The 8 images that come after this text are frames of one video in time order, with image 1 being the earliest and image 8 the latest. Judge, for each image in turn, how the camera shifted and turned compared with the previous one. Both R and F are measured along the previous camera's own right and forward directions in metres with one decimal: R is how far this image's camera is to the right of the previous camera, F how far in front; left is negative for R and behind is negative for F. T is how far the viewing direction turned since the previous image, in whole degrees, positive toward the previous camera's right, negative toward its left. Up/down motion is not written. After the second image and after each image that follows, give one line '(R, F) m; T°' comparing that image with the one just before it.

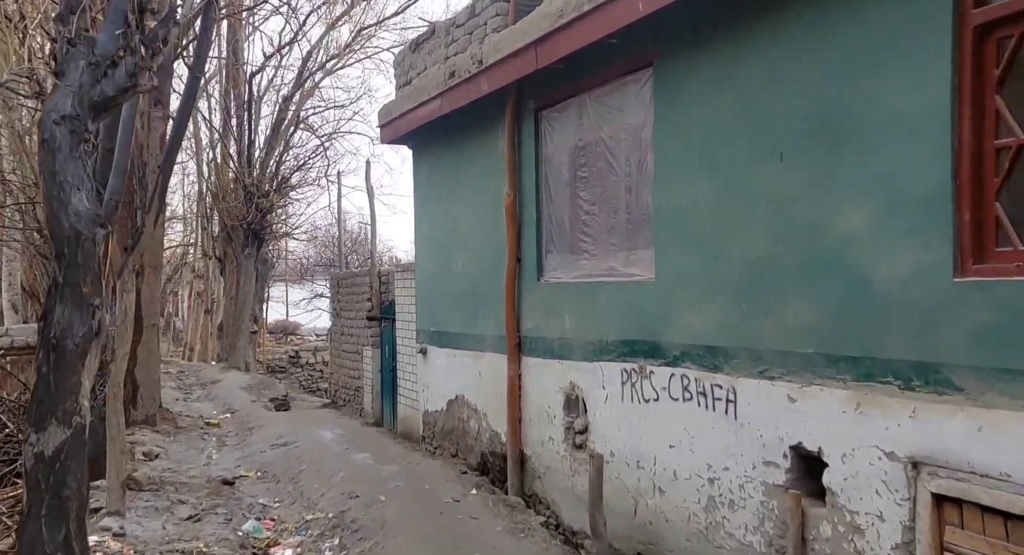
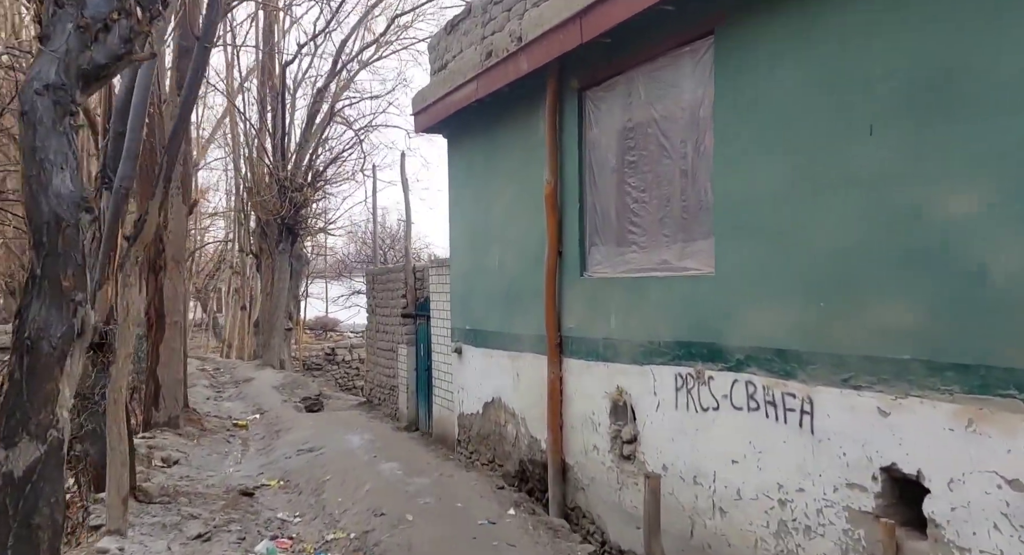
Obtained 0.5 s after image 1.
(0.0, +0.5) m; -3°
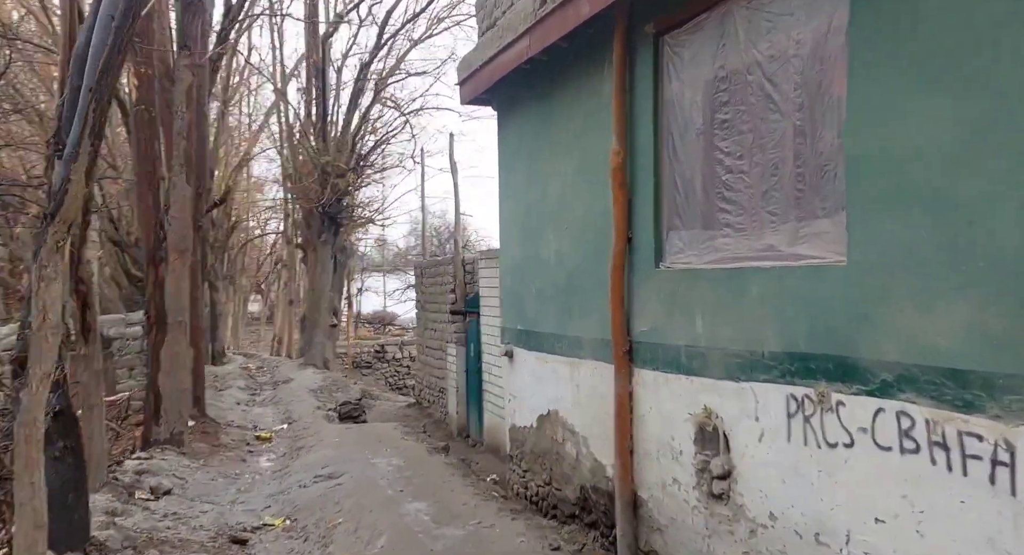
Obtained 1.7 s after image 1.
(0.0, +1.2) m; -4°
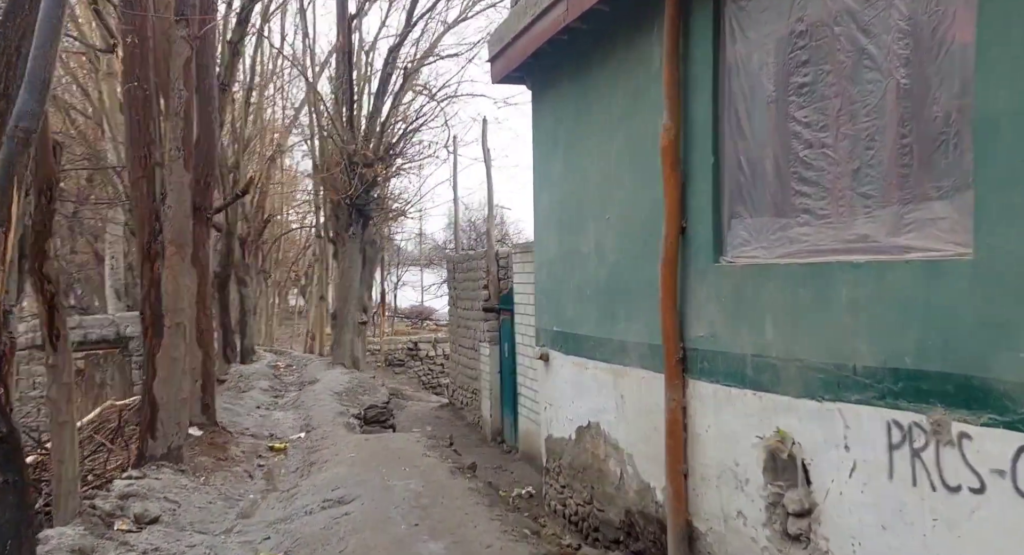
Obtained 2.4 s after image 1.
(0.0, +0.7) m; -3°
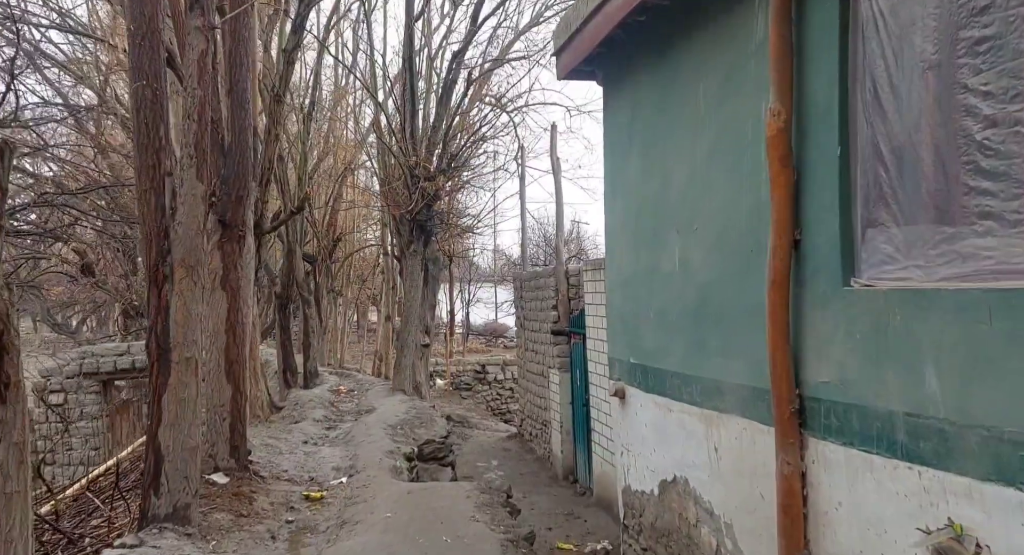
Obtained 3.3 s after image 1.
(+0.1, +1.0) m; -6°
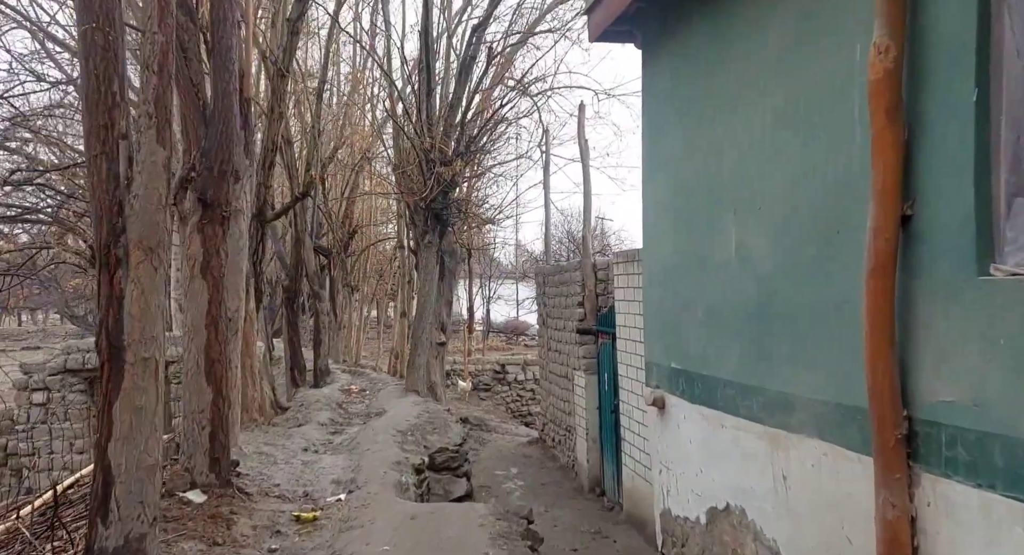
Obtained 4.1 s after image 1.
(0.0, +0.8) m; -2°
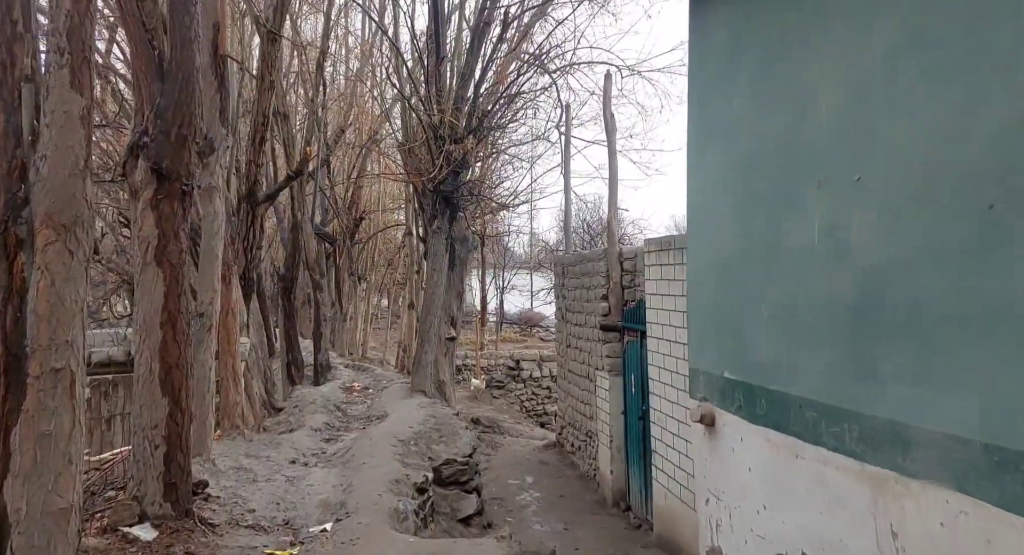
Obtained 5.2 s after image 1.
(0.0, +0.9) m; -1°
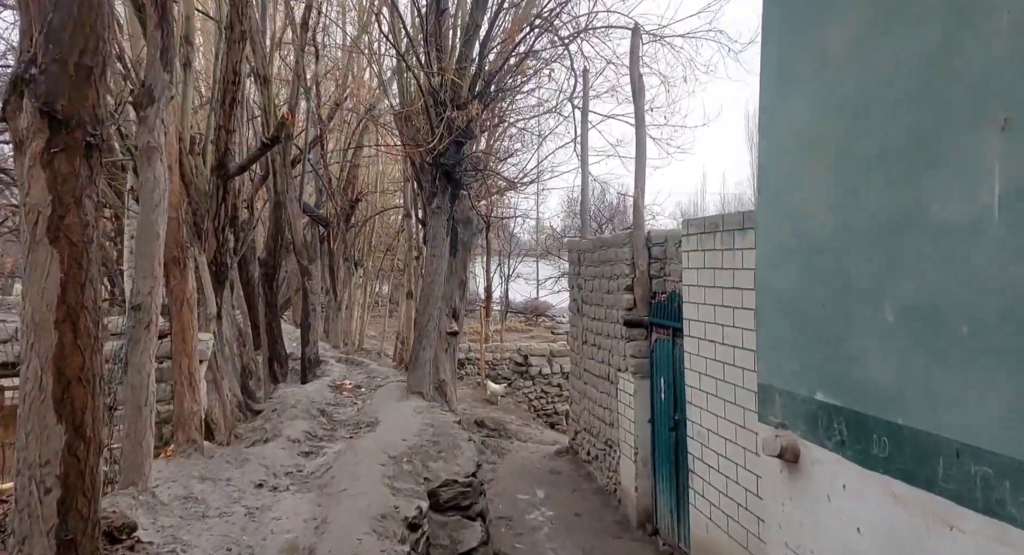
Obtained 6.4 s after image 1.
(-0.1, +1.1) m; 0°
